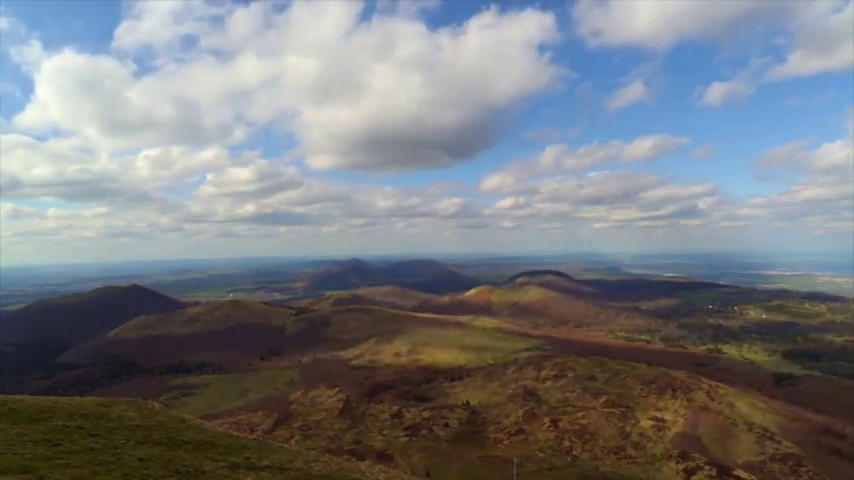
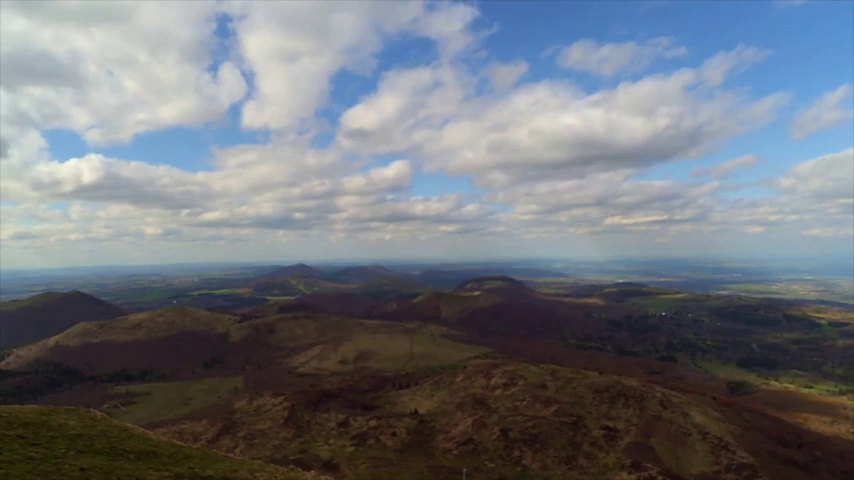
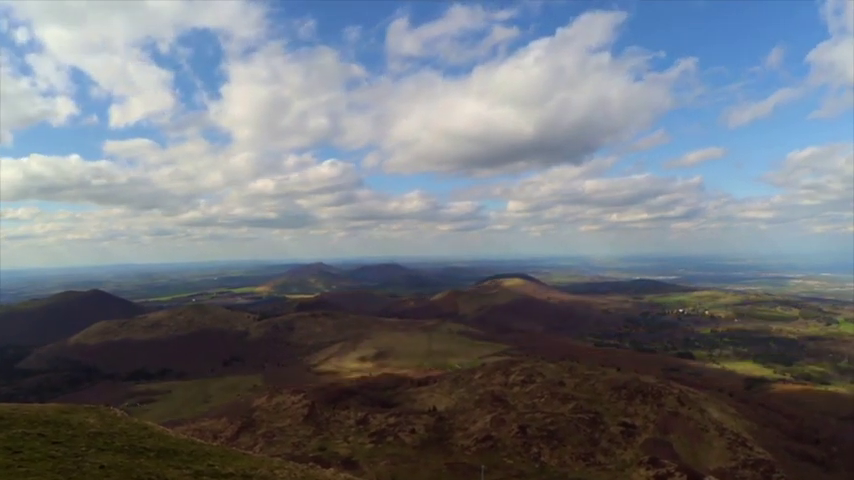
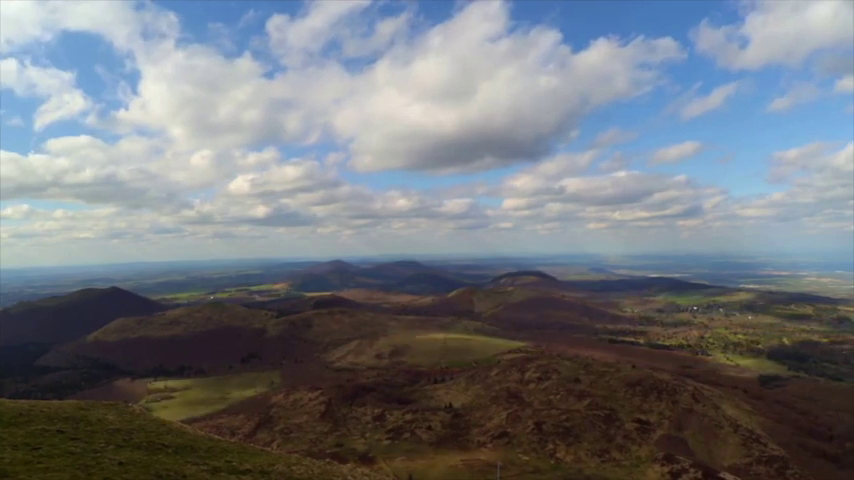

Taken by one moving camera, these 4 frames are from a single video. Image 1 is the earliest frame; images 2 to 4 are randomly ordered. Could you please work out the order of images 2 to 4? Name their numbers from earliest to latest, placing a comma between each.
4, 3, 2
